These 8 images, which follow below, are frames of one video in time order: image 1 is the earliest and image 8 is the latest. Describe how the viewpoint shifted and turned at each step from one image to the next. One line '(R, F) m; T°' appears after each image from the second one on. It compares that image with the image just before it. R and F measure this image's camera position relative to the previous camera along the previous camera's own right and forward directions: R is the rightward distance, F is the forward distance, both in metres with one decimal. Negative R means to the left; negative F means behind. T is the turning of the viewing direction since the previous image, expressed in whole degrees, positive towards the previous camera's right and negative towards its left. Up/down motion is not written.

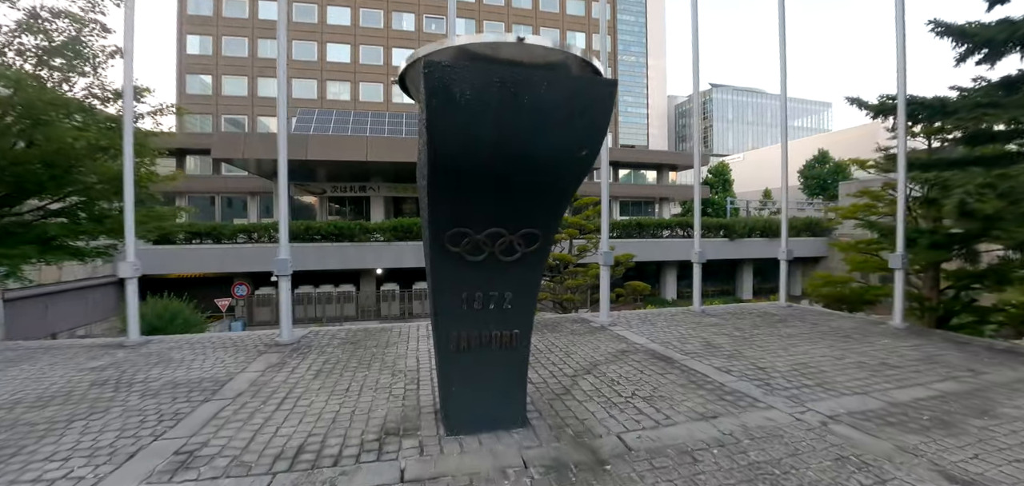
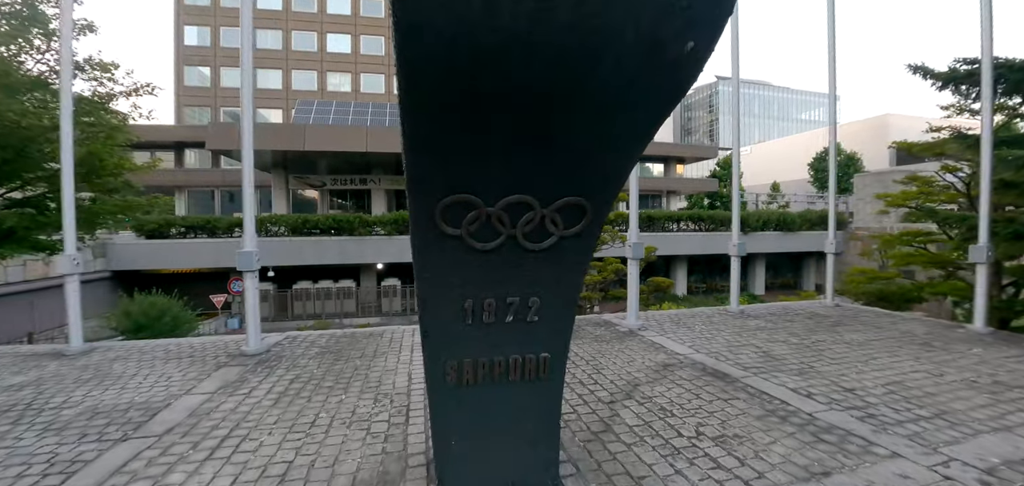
(-0.1, +1.3) m; 0°
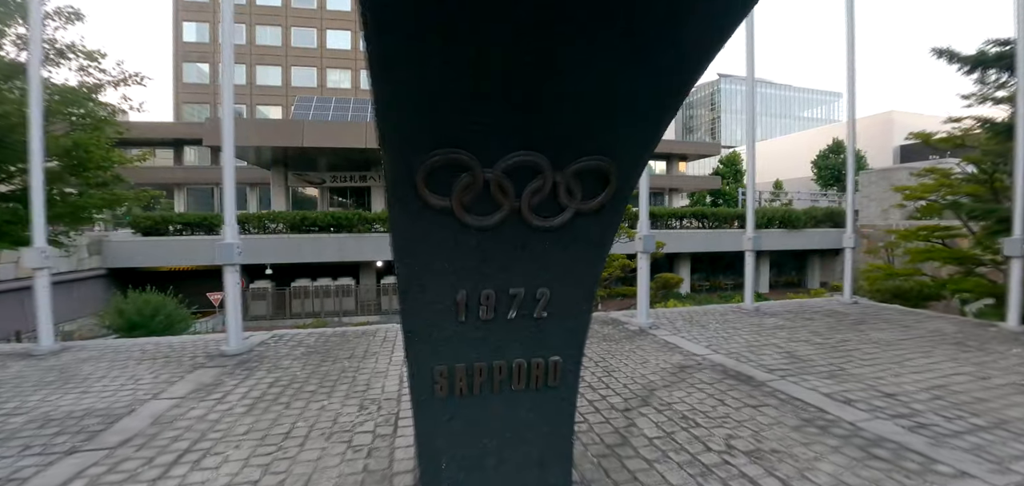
(0.0, +0.5) m; 0°
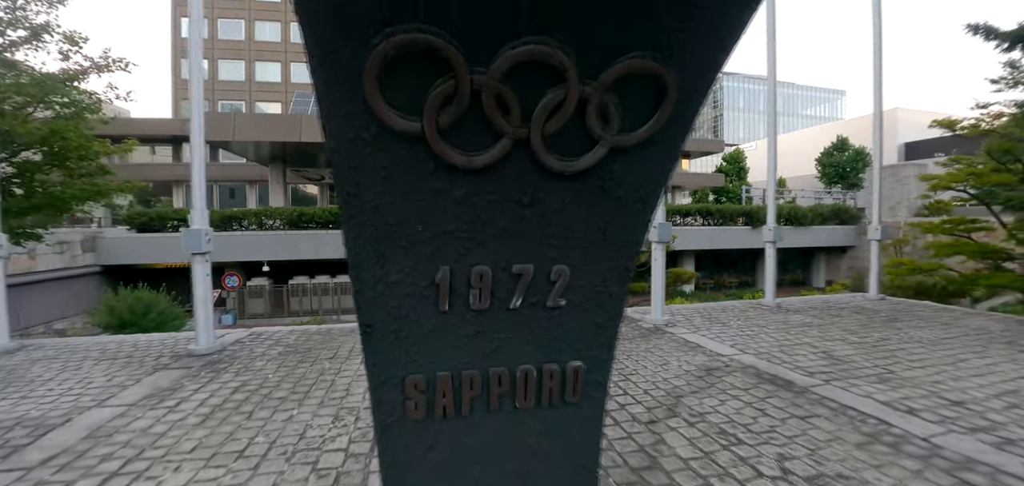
(0.0, +0.6) m; 0°
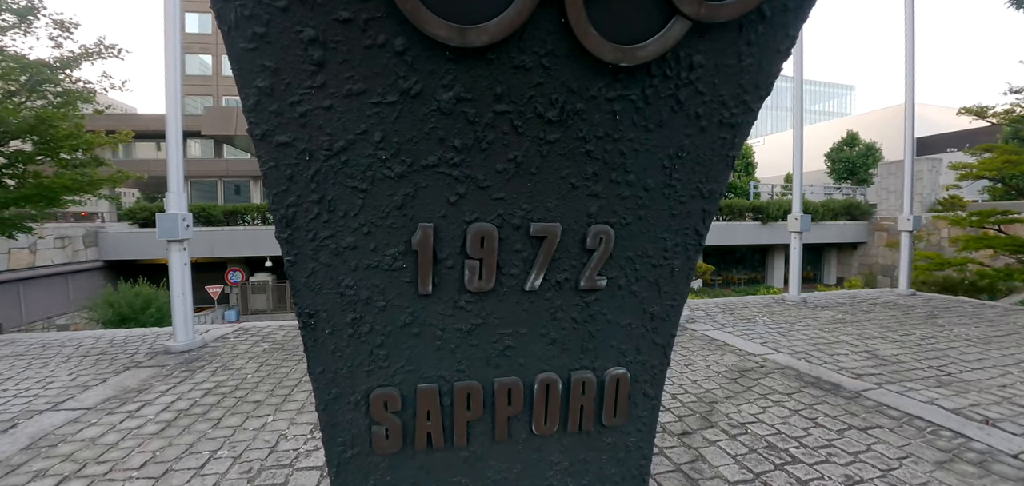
(0.0, +0.5) m; -1°
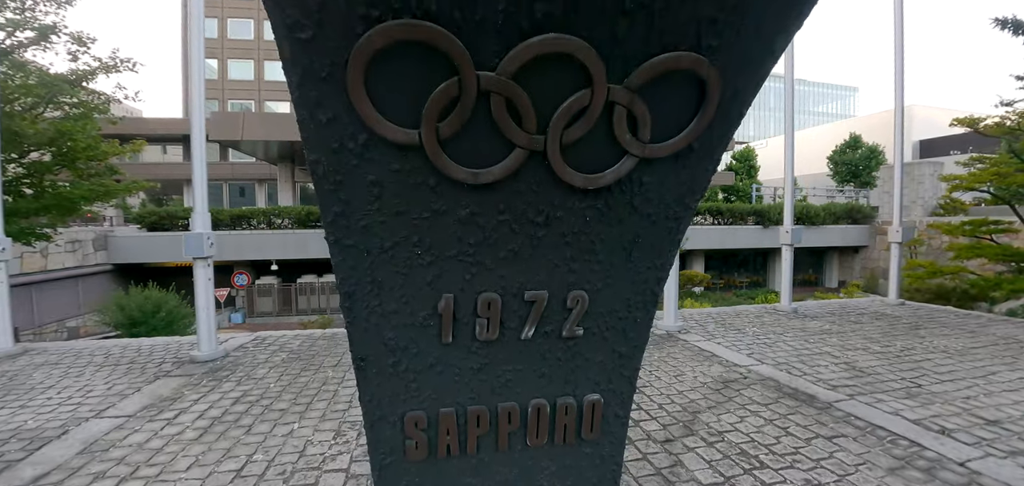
(0.0, -0.3) m; 0°
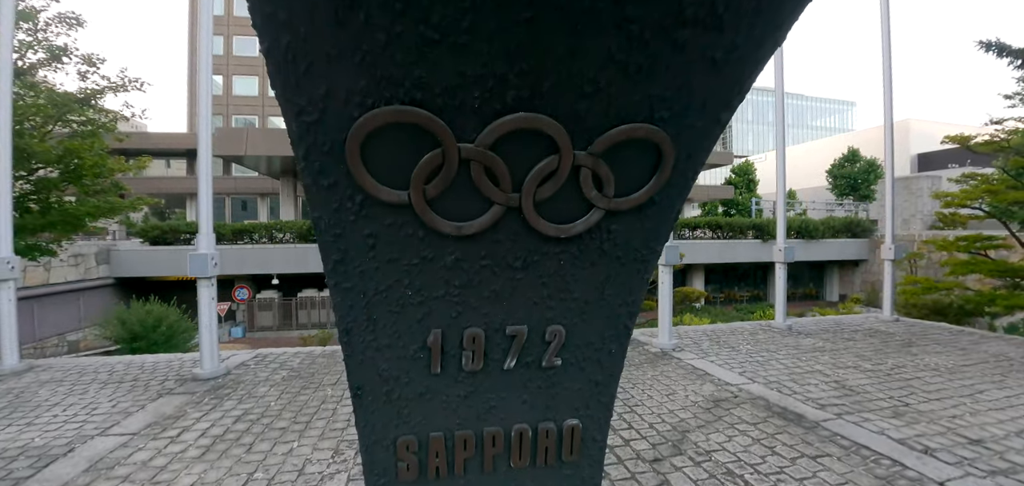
(+0.1, -0.1) m; 0°
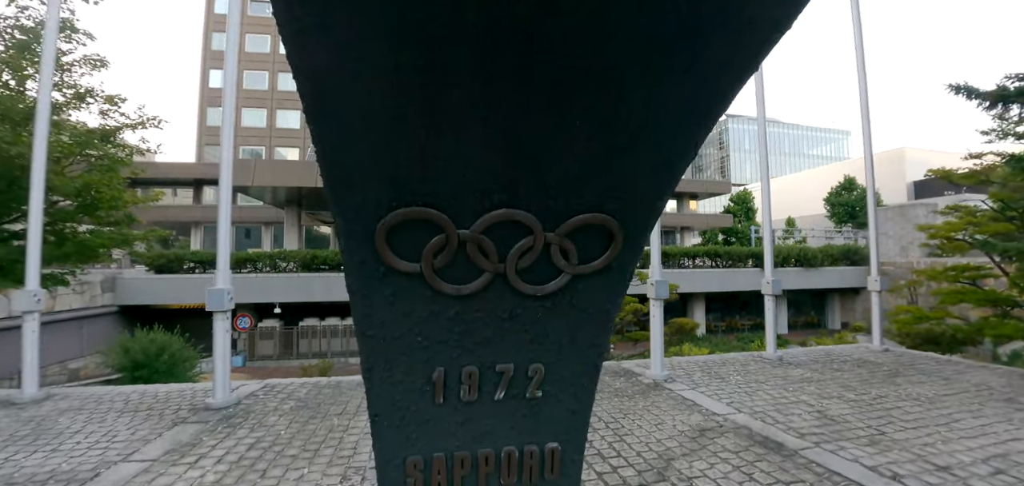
(0.0, -0.3) m; 0°
